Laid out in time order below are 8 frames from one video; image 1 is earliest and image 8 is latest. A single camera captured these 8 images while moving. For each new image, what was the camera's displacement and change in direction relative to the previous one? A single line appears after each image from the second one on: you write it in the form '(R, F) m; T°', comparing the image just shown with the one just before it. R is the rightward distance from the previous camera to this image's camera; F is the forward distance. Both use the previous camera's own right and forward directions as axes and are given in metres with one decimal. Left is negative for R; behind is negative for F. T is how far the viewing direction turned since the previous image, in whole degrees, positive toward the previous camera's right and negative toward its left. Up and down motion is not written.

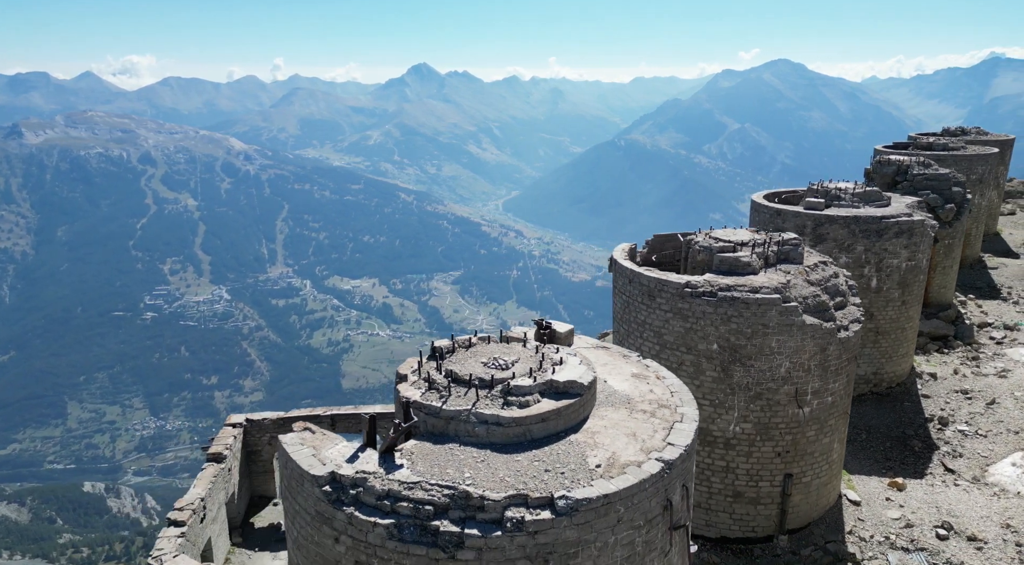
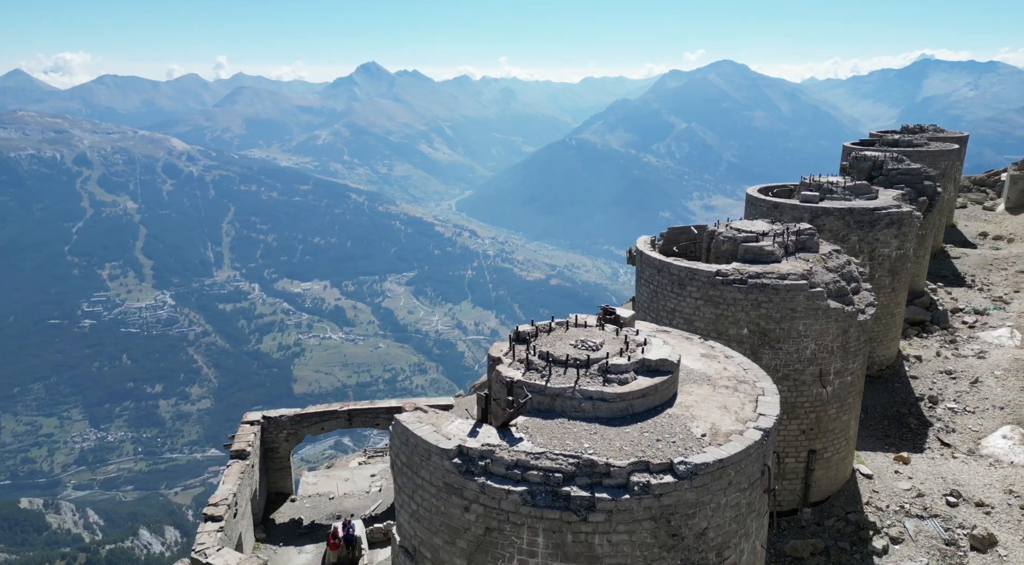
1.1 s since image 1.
(-1.5, -0.5) m; +4°
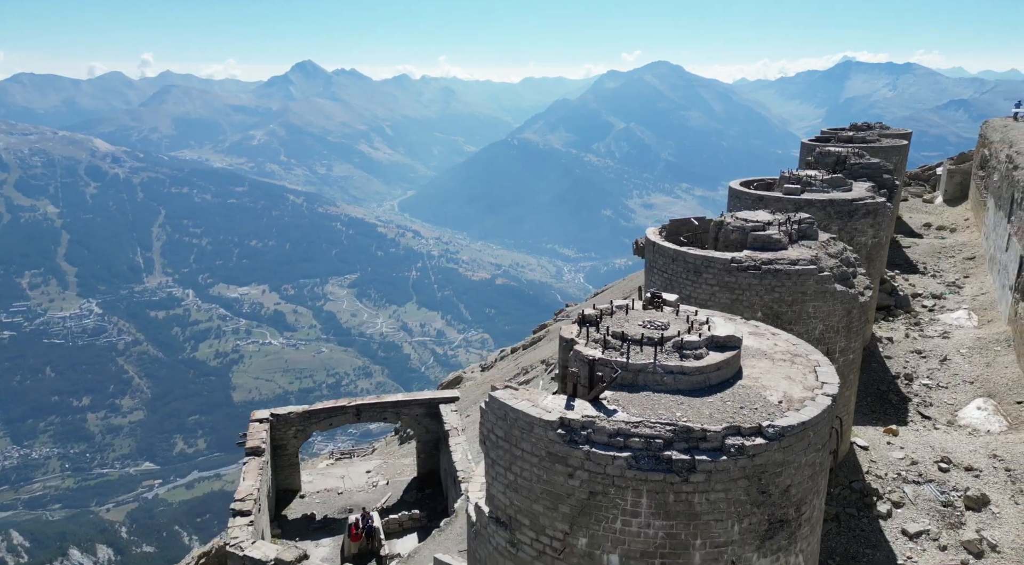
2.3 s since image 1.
(-1.6, -0.5) m; +5°
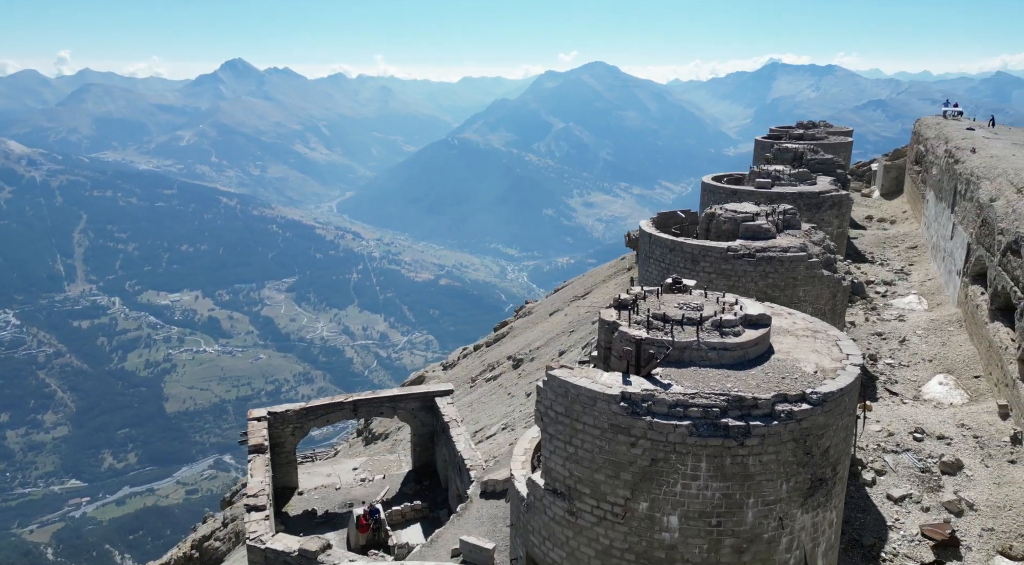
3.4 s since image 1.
(-1.4, -0.5) m; +5°
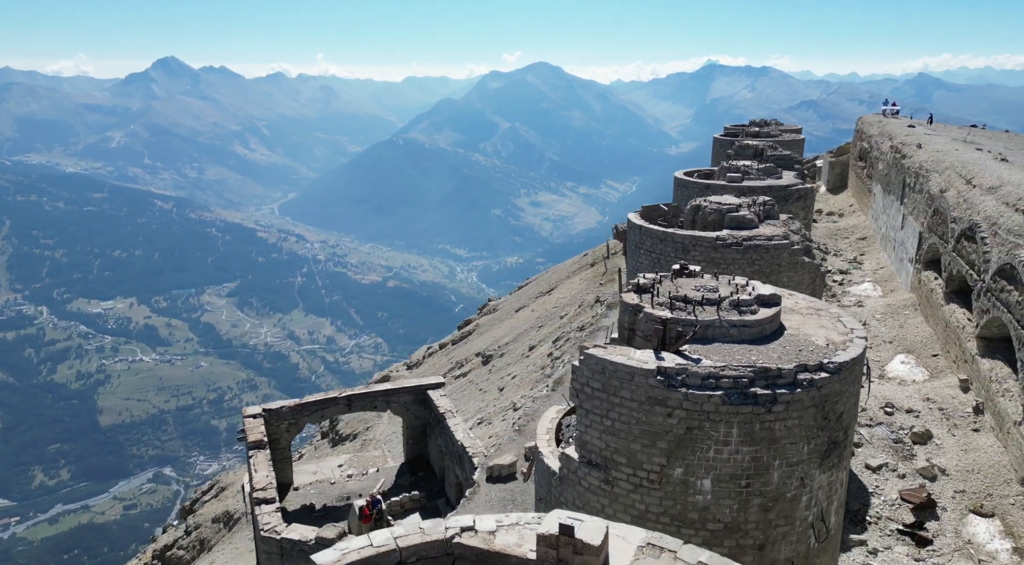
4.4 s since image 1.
(-1.2, -0.6) m; +4°
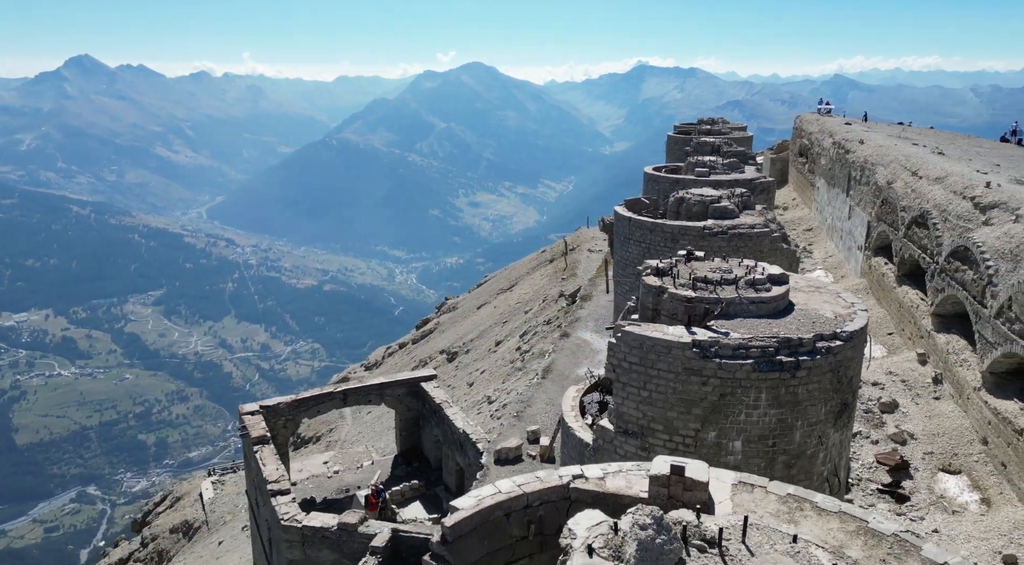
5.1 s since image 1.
(-1.5, -0.7) m; +5°
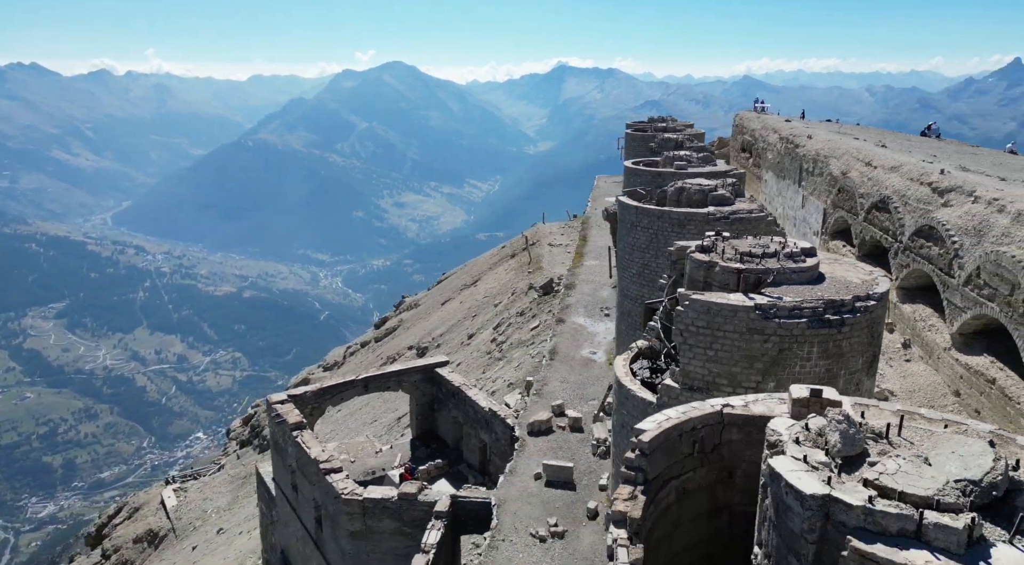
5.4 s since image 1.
(-2.5, -1.2) m; +6°
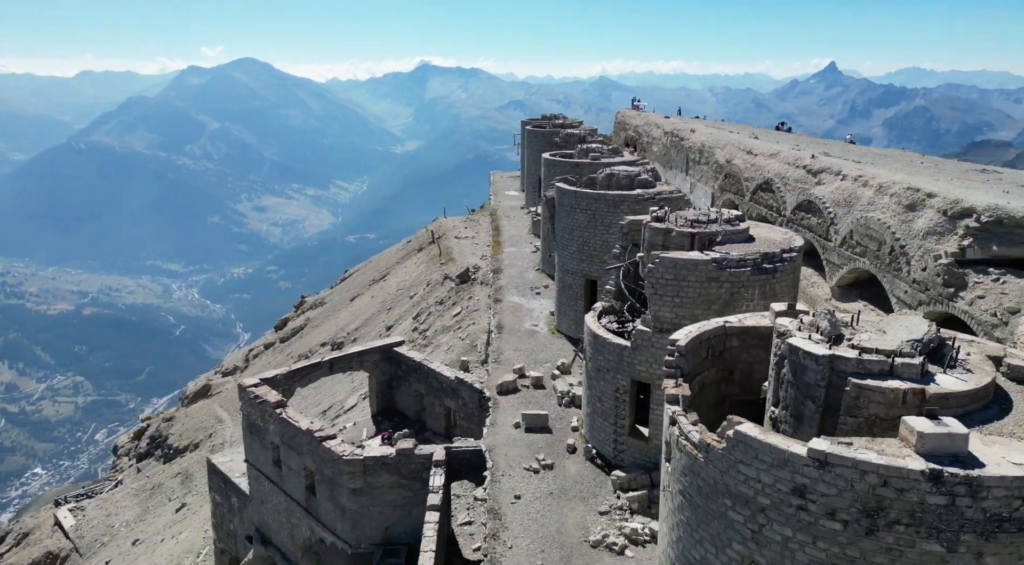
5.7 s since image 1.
(-2.6, -2.3) m; +10°
